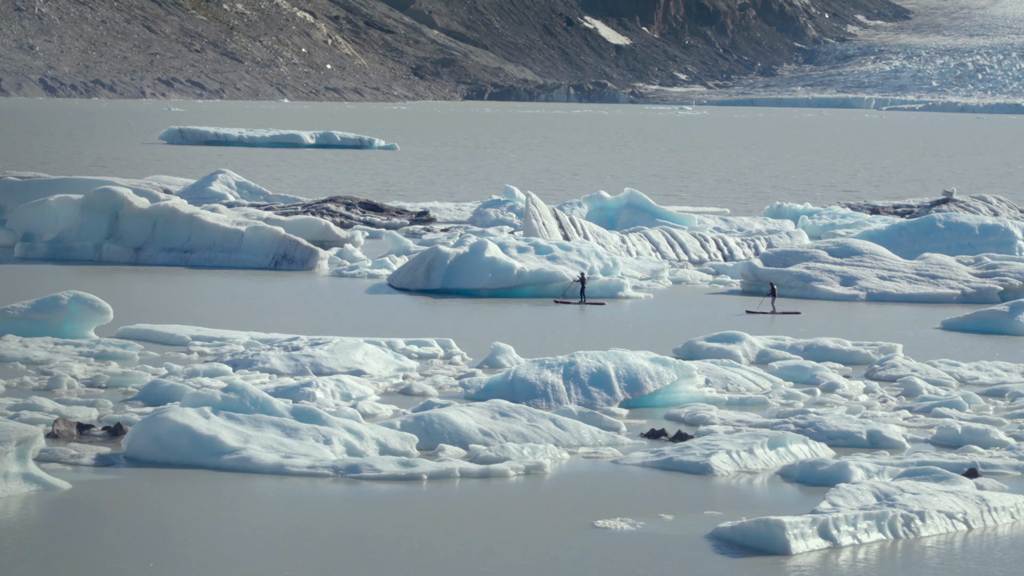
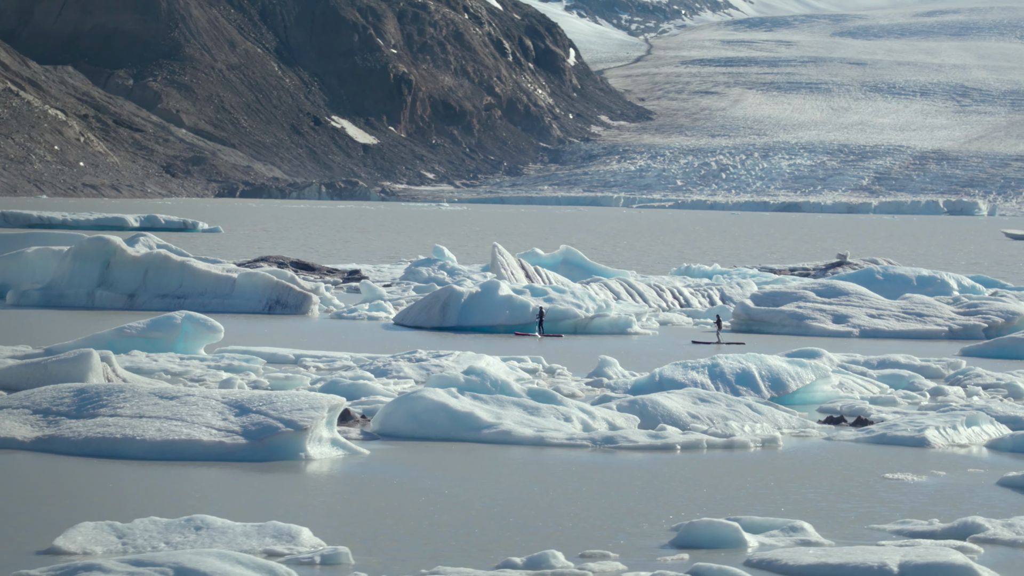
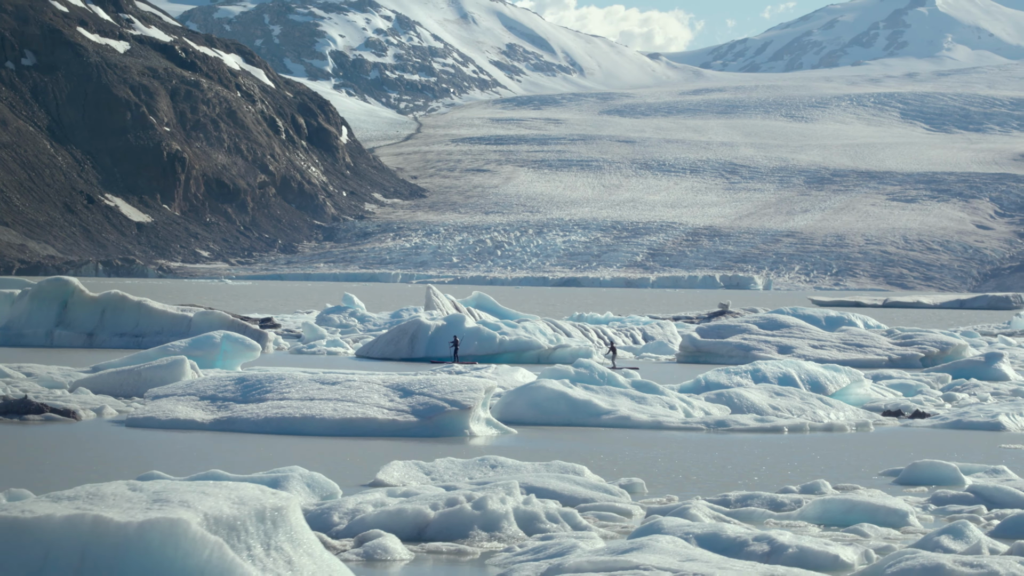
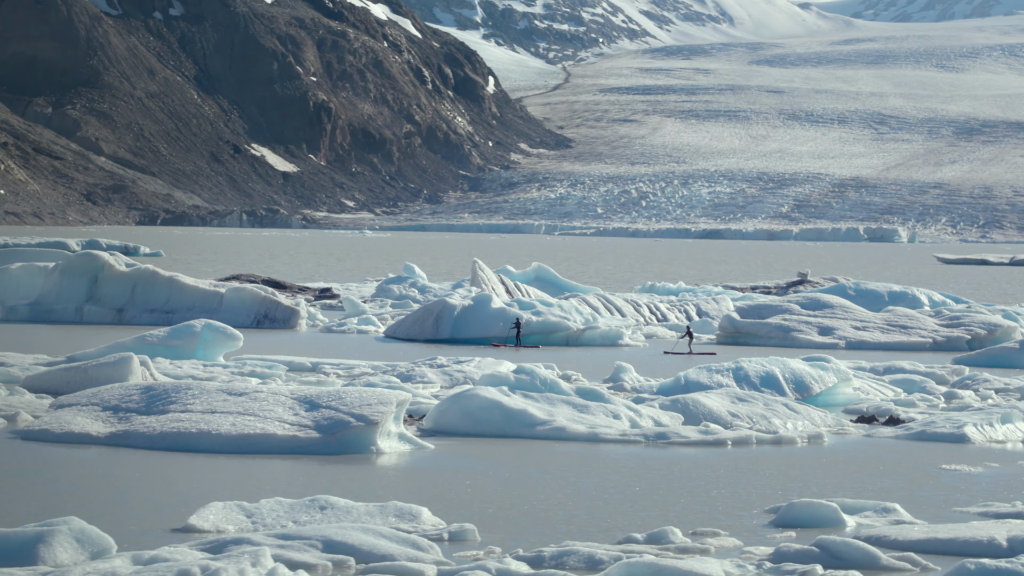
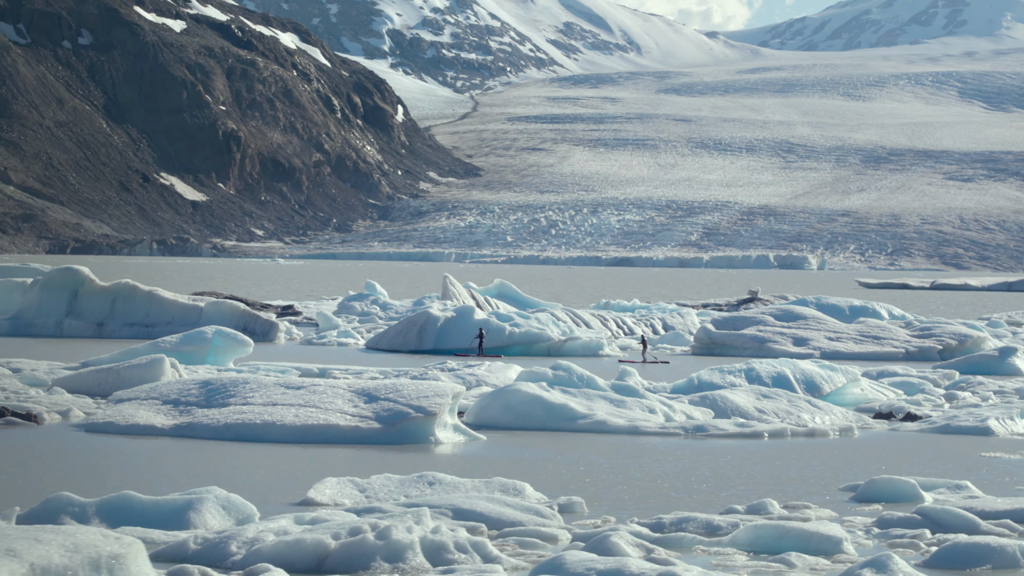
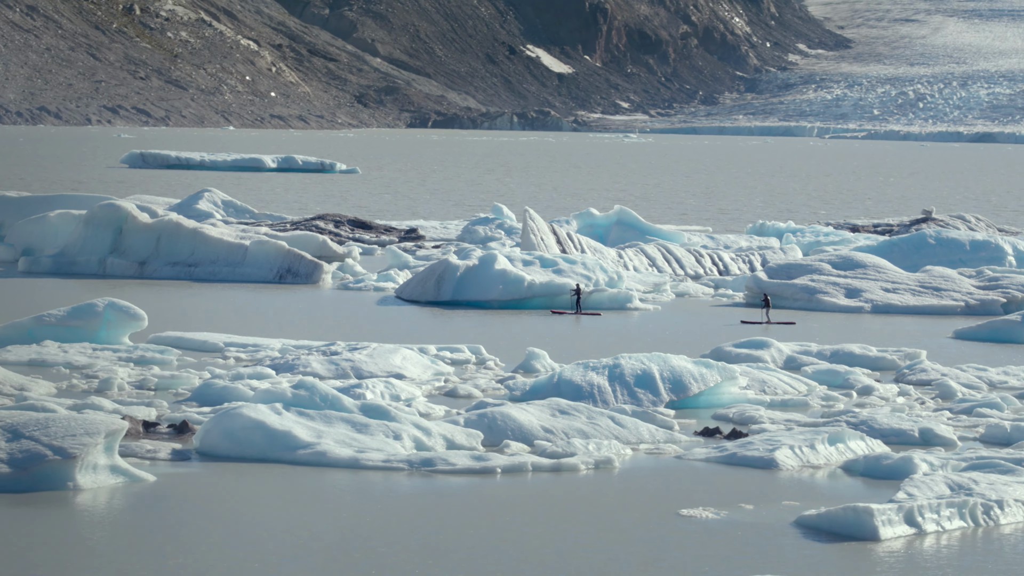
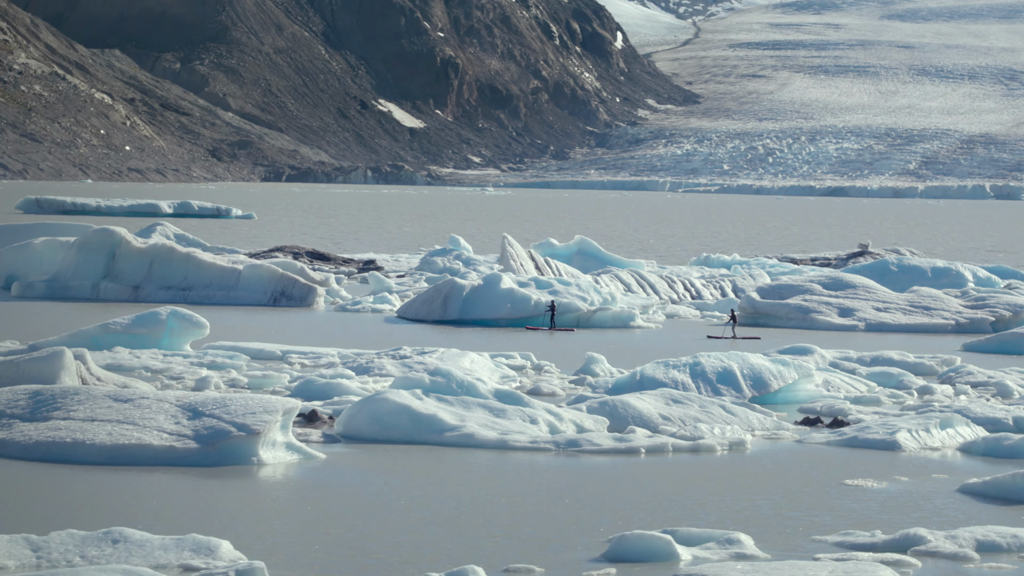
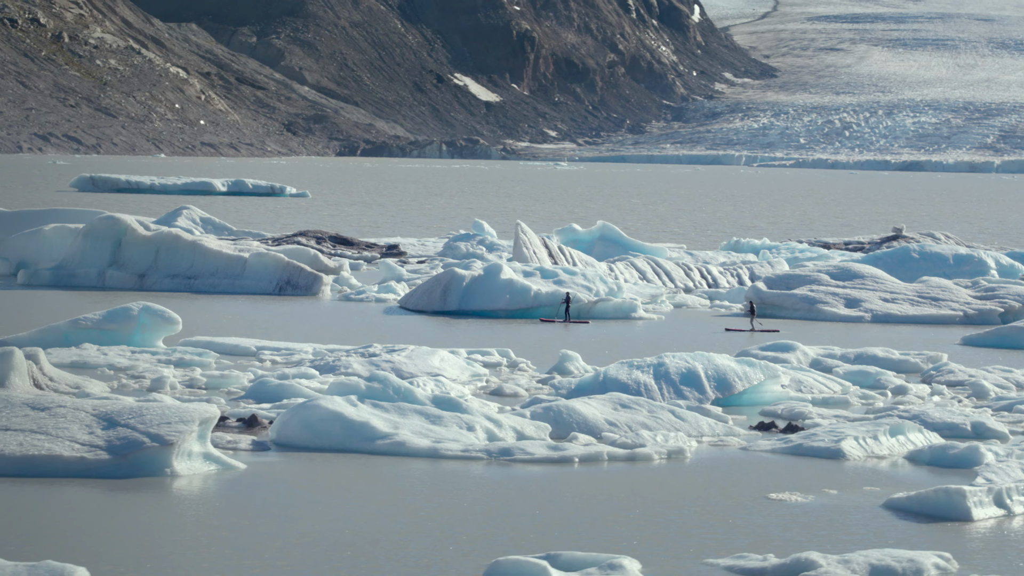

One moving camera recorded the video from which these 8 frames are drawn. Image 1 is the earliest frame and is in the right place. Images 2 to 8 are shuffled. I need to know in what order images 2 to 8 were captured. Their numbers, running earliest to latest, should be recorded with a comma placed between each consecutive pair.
6, 8, 7, 2, 4, 5, 3
